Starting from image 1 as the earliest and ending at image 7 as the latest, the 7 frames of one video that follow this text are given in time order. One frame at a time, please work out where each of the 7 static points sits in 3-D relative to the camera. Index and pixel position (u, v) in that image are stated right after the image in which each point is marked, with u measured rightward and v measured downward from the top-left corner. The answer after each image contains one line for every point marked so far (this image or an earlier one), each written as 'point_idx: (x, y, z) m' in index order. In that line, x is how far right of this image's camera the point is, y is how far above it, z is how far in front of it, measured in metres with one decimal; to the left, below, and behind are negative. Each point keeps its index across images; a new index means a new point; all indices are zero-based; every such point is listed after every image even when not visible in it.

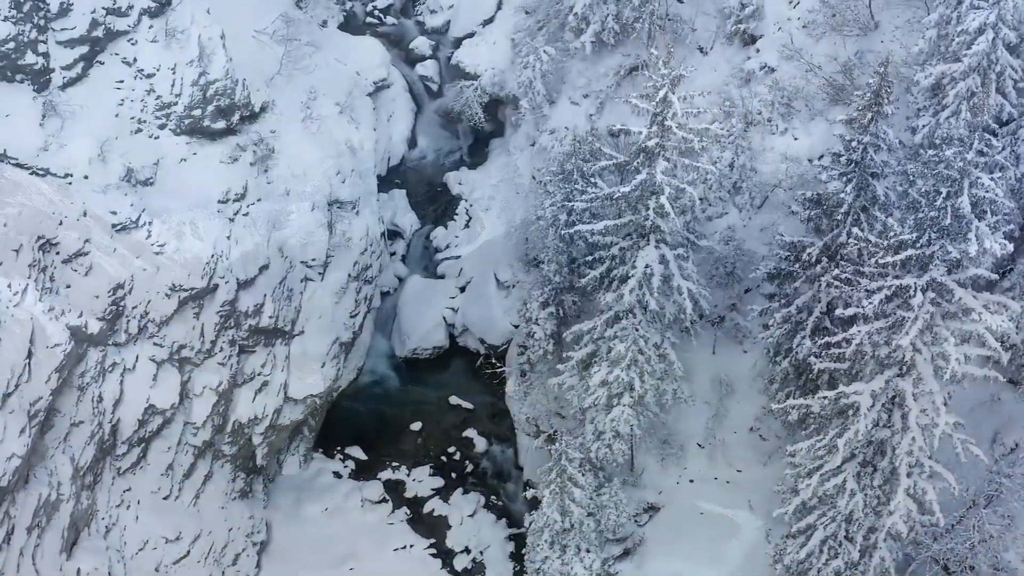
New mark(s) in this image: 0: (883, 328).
0: (+10.8, -1.2, +19.0) m
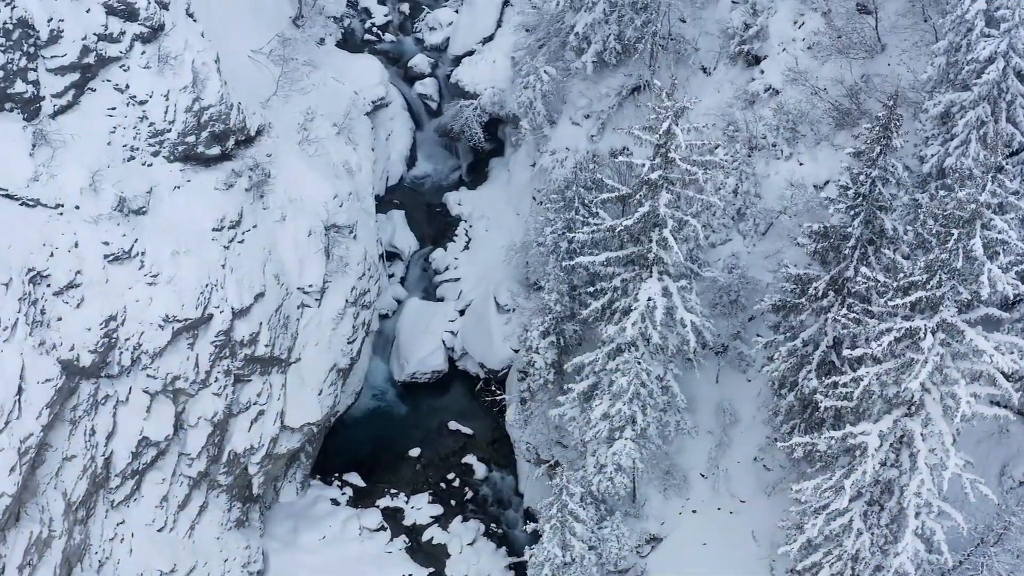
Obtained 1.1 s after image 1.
0: (+10.8, -2.3, +18.6) m
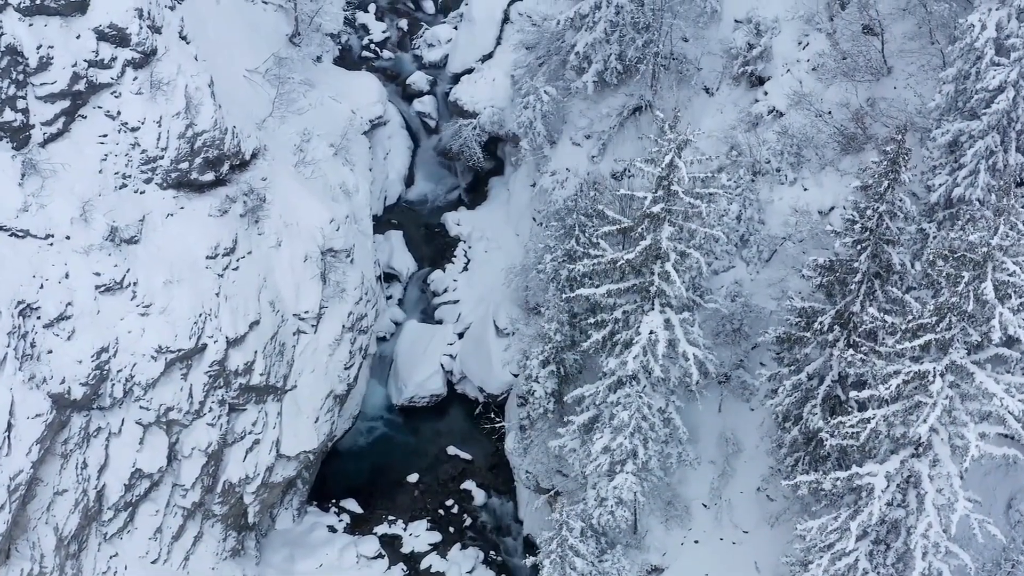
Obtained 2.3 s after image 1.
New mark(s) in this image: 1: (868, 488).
0: (+10.8, -3.4, +18.2) m
1: (+10.4, -5.9, +19.2) m
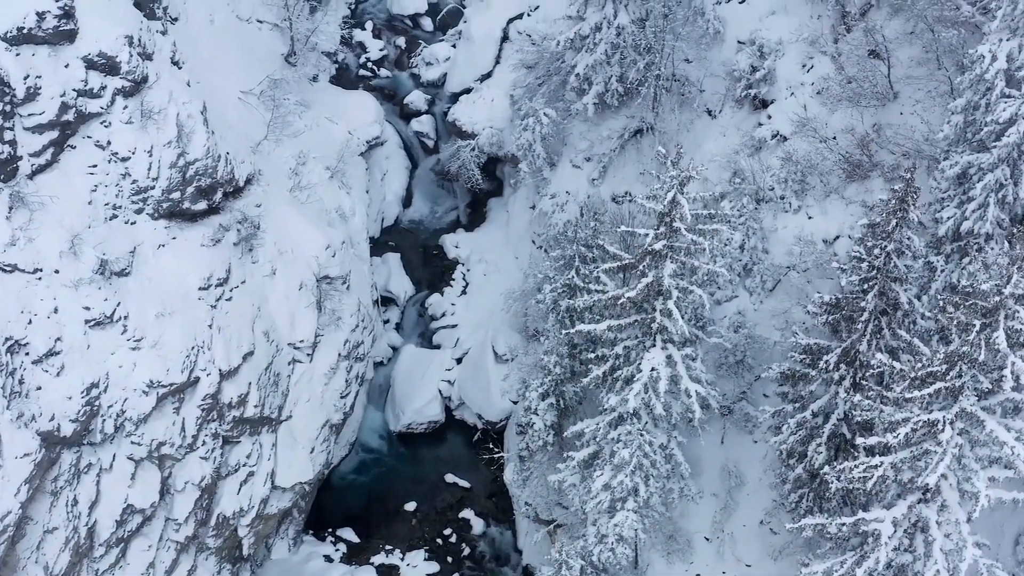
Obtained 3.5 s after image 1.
0: (+10.7, -4.6, +17.7) m
1: (+10.4, -7.0, +18.7) m
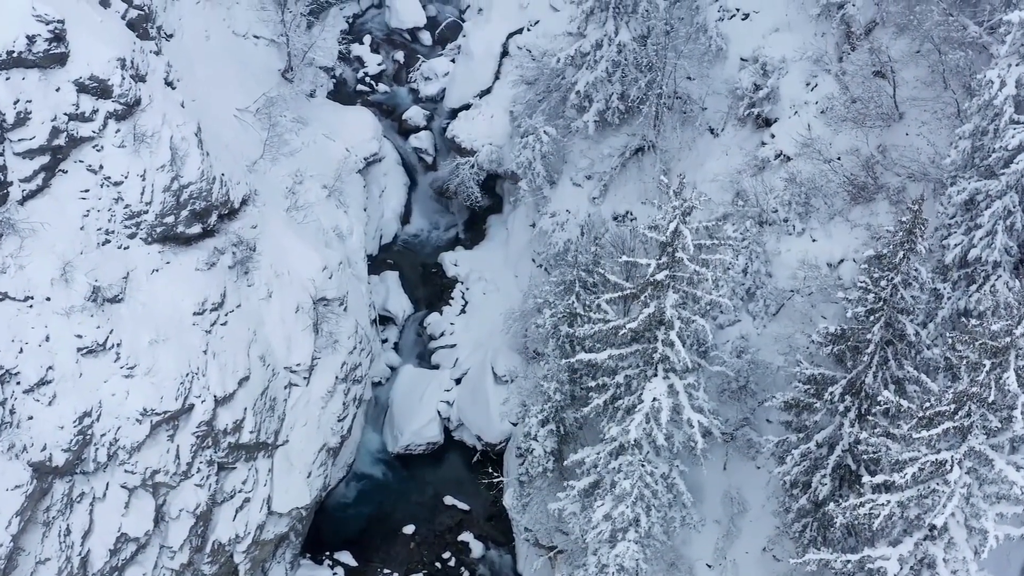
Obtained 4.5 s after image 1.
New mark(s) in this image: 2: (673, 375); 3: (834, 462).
0: (+10.7, -5.5, +17.4) m
1: (+10.4, -7.9, +18.4) m
2: (+4.9, -2.7, +19.8) m
3: (+9.8, -5.3, +19.9) m
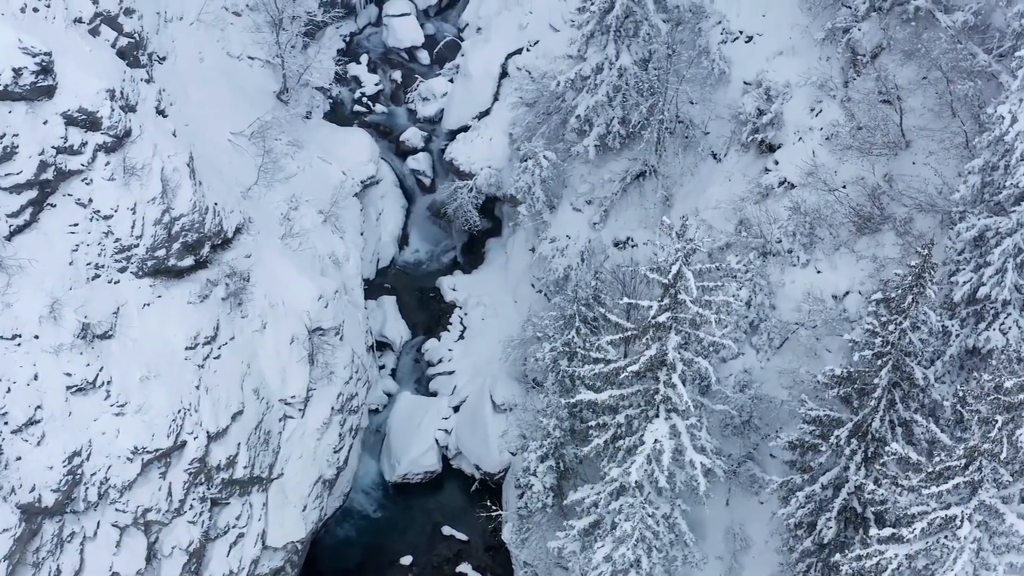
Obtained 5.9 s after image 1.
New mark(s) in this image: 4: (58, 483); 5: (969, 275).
0: (+10.7, -6.7, +16.9) m
1: (+10.3, -9.1, +18.0) m
2: (+4.8, -3.9, +19.4) m
3: (+9.7, -6.5, +19.4) m
4: (-13.8, -6.0, +19.8) m
5: (+14.1, +0.4, +20.1) m
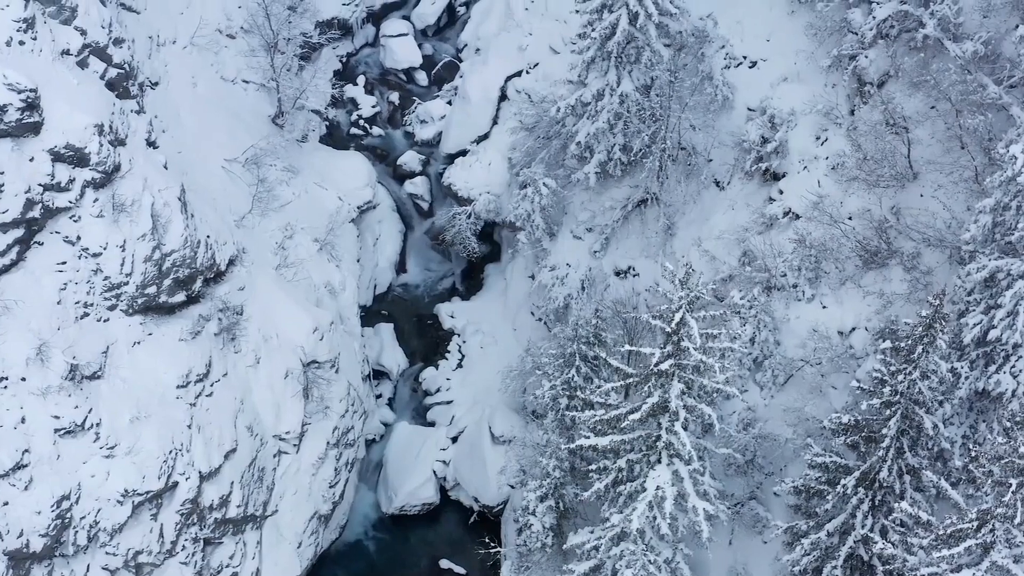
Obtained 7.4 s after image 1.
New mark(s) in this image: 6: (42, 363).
0: (+10.6, -8.0, +16.5) m
1: (+10.3, -10.4, +17.5) m
2: (+4.8, -5.1, +18.9) m
3: (+9.7, -7.8, +19.0) m
4: (-13.8, -7.3, +19.3) m
5: (+14.0, -0.9, +19.6) m
6: (-14.3, -2.4, +19.8) m
